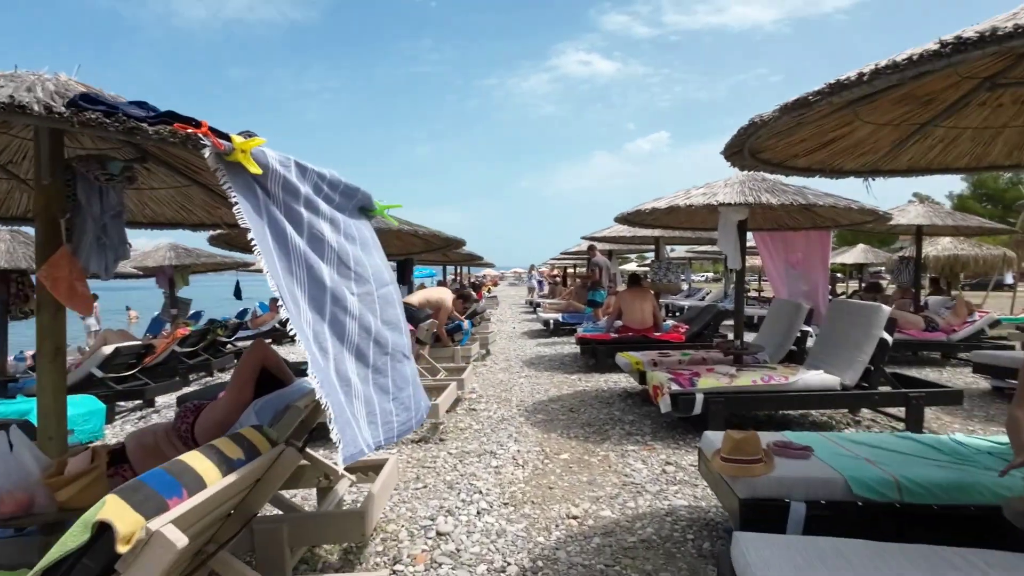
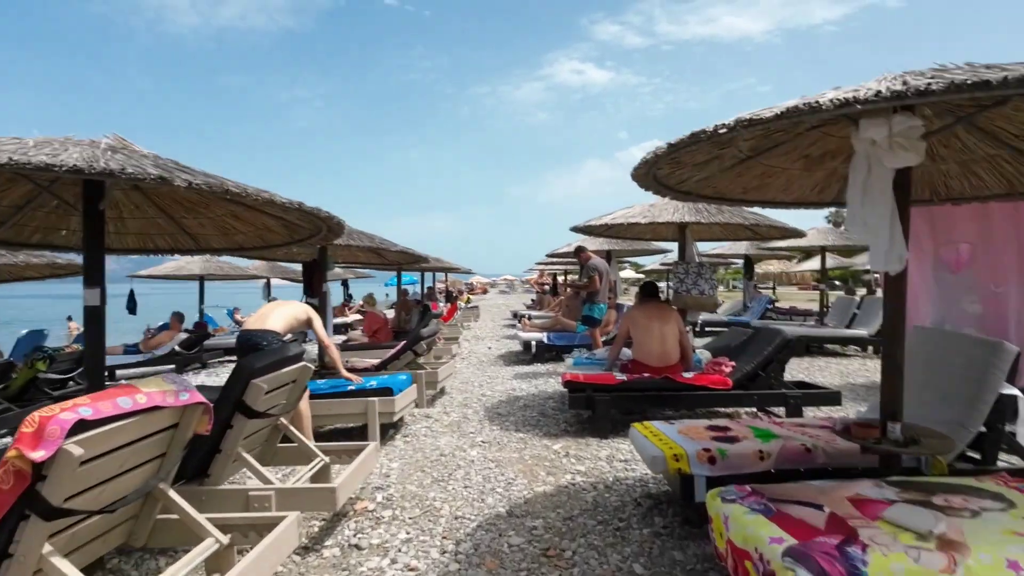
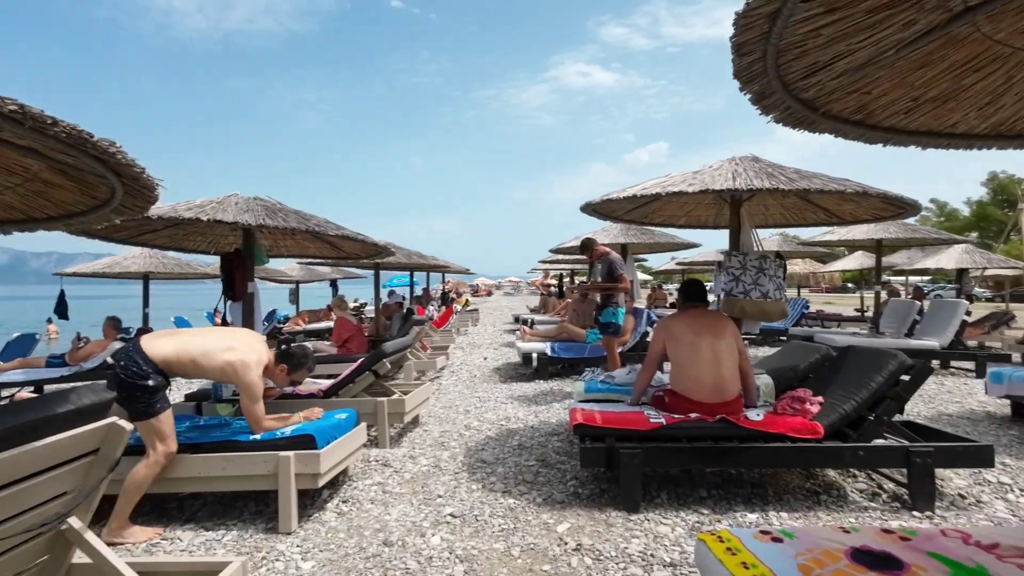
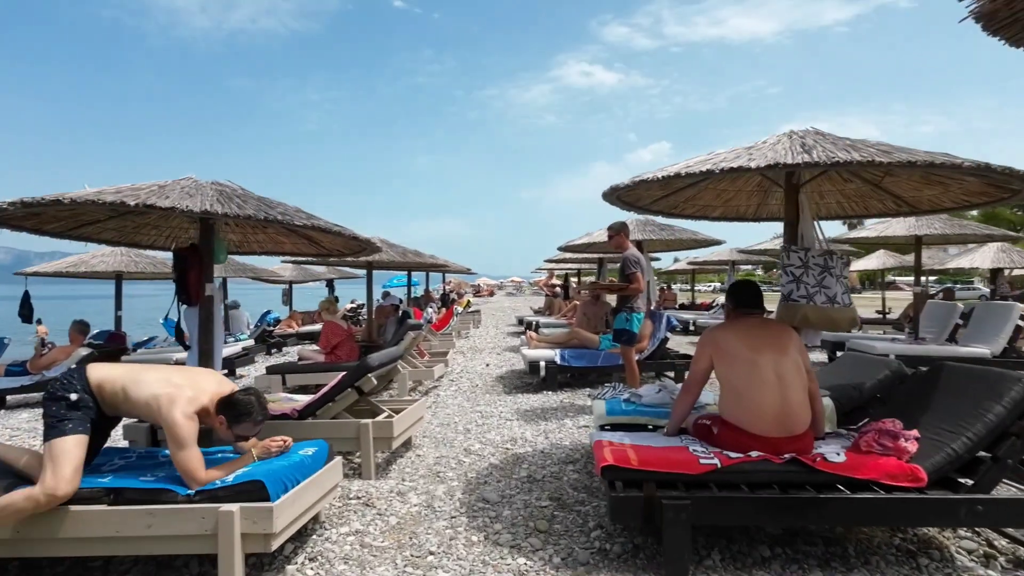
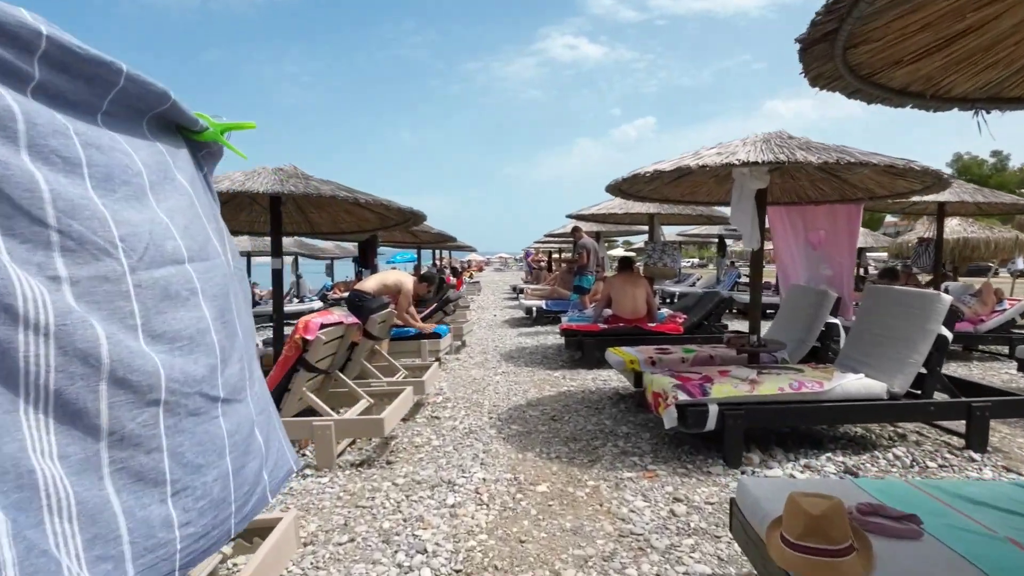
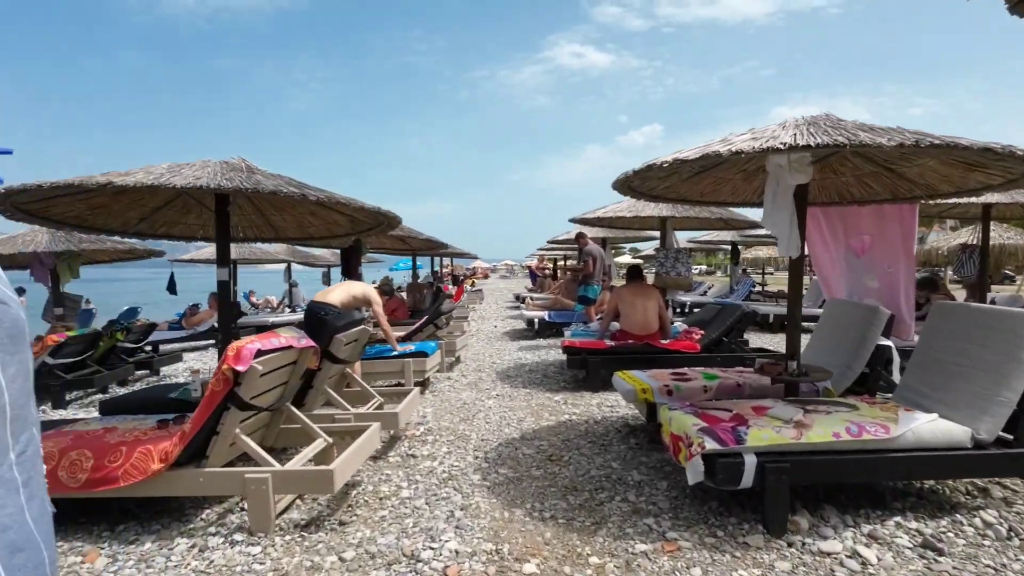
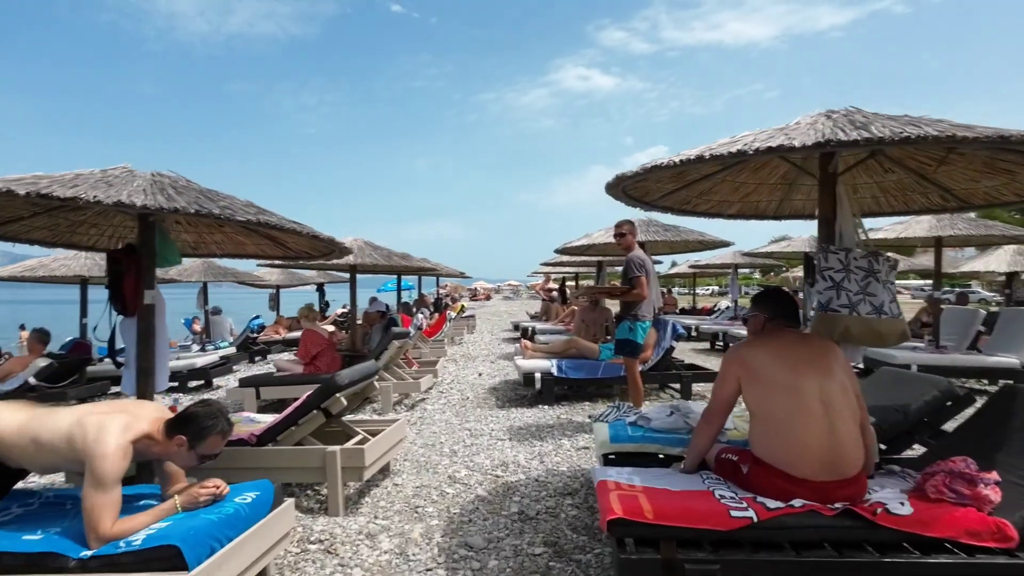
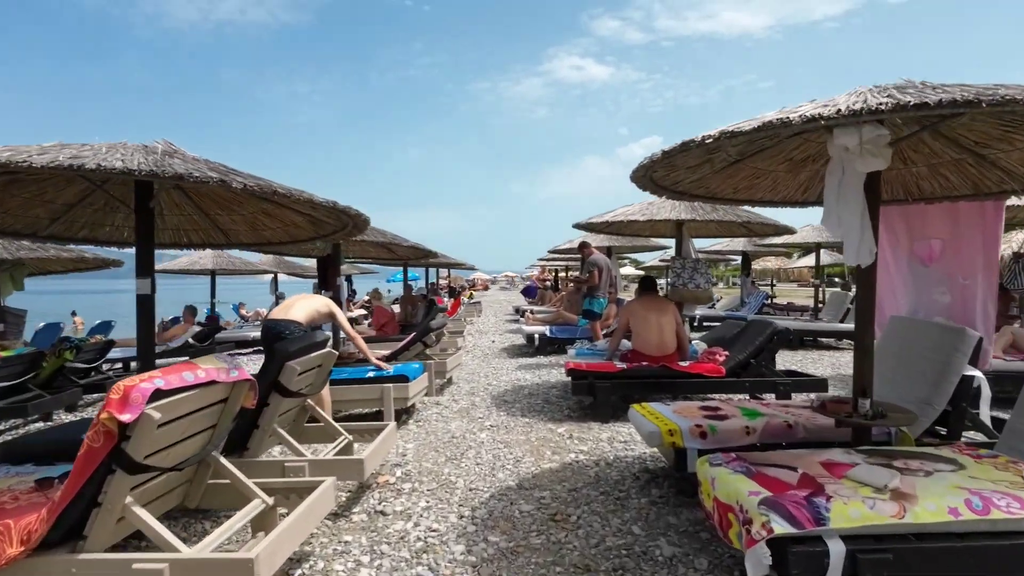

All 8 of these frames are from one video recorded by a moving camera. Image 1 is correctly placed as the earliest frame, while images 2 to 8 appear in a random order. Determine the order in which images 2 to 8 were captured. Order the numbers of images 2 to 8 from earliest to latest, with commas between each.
5, 6, 8, 2, 3, 4, 7
